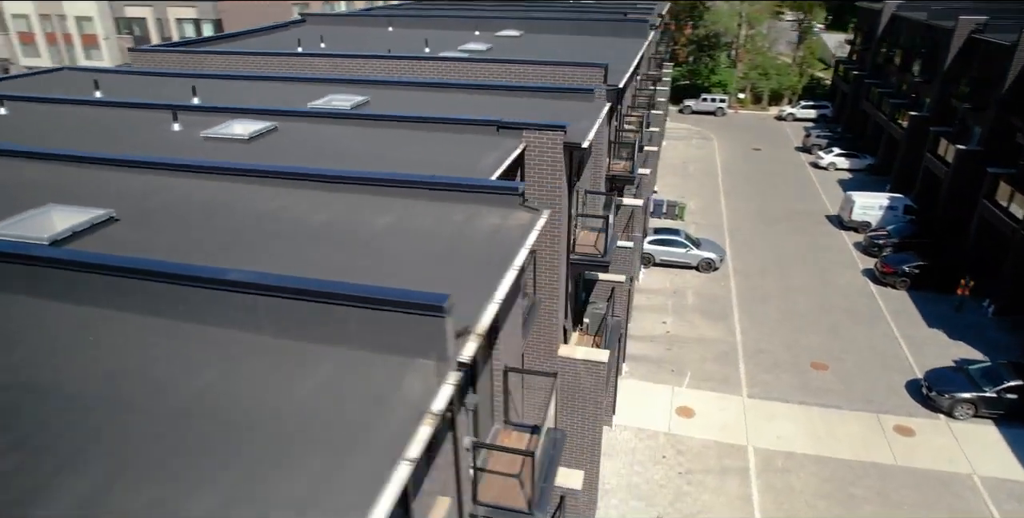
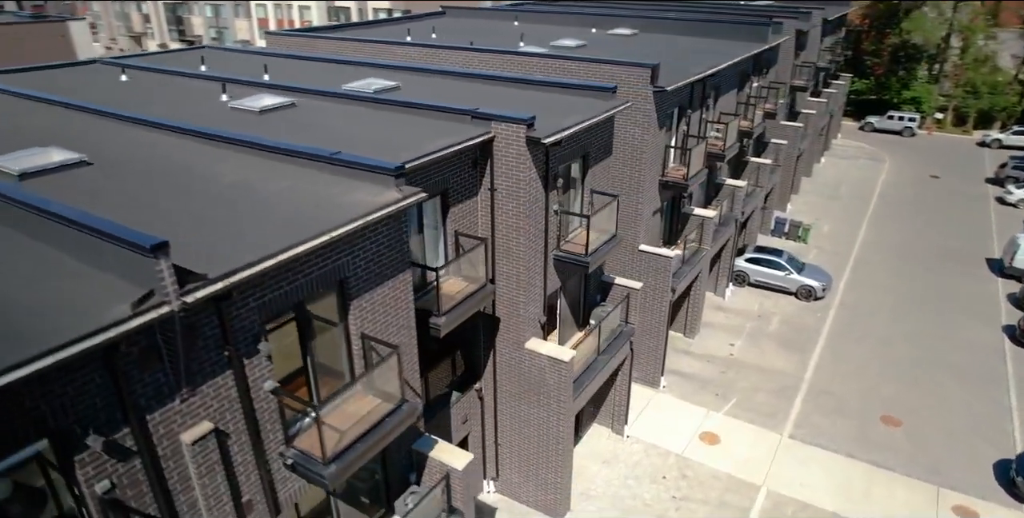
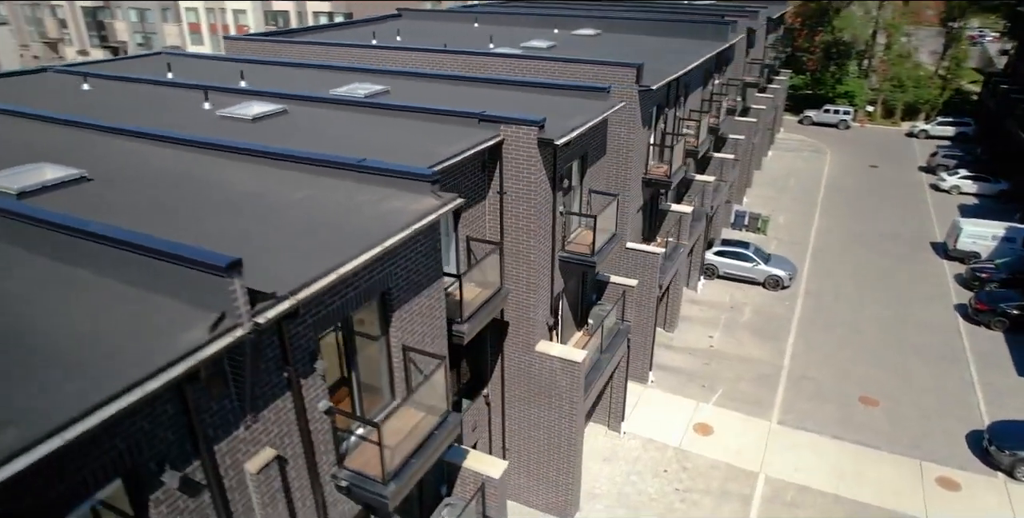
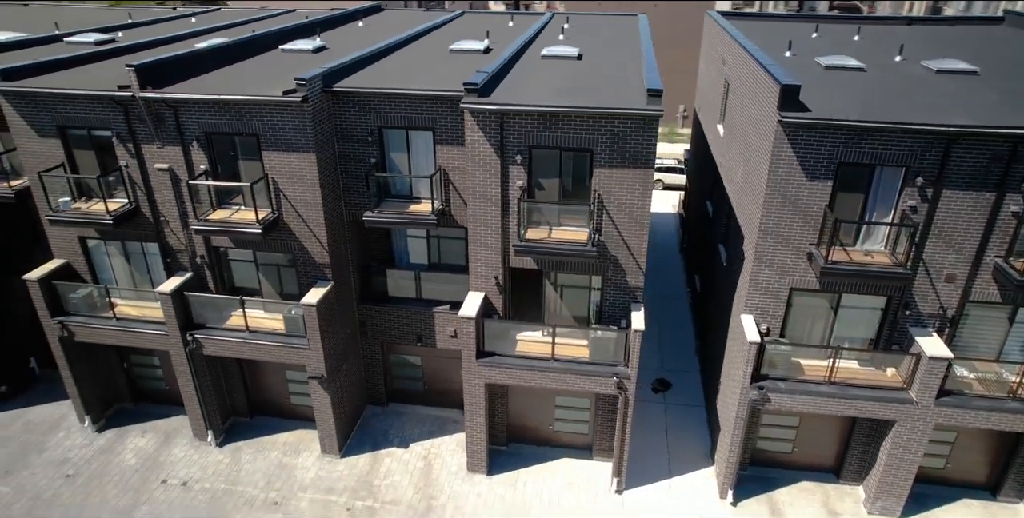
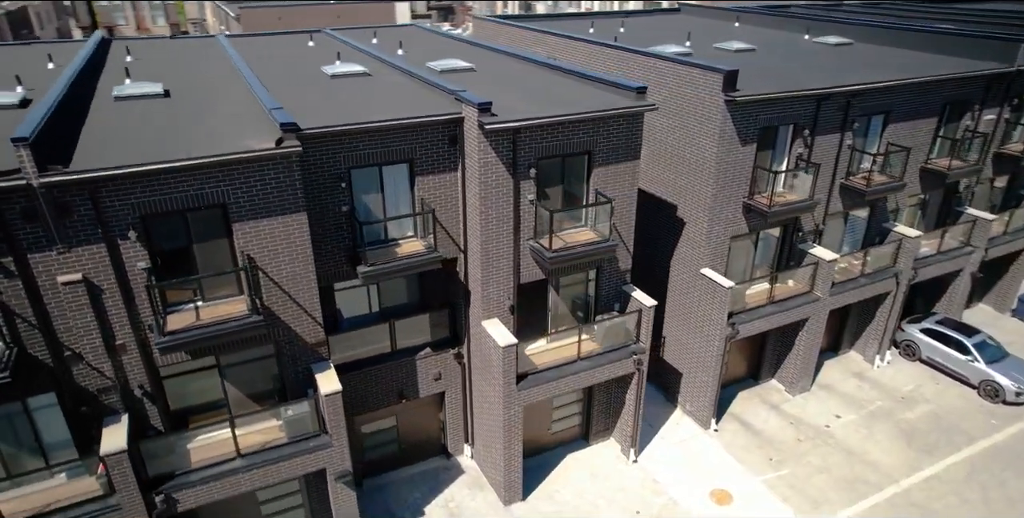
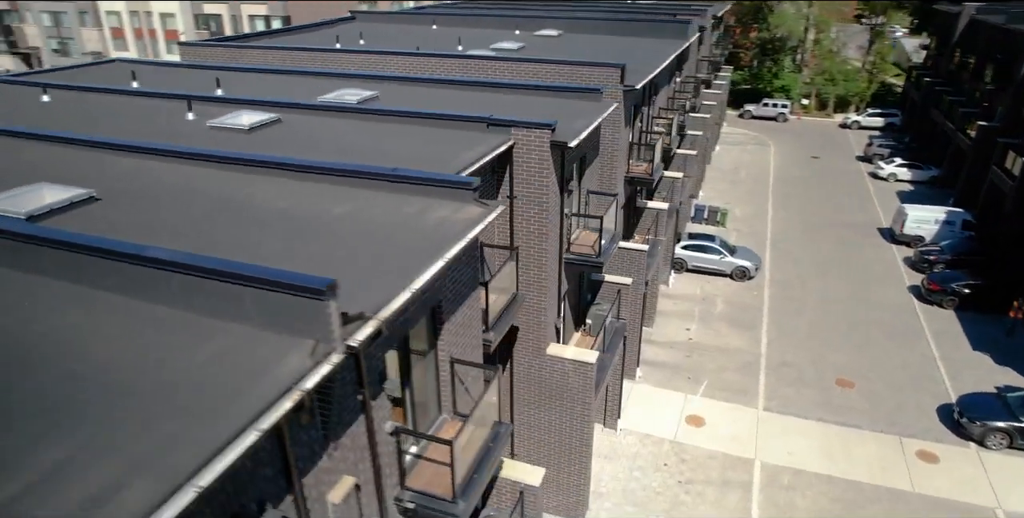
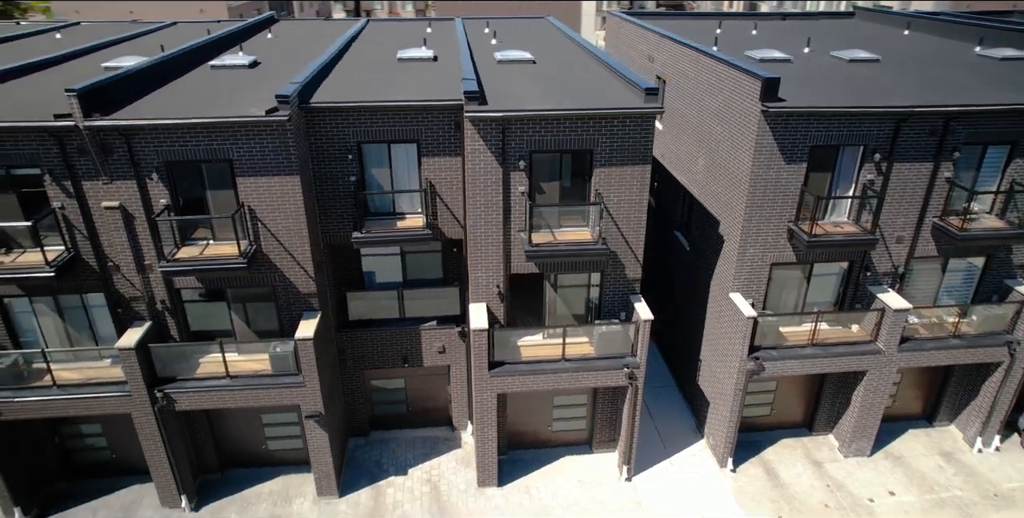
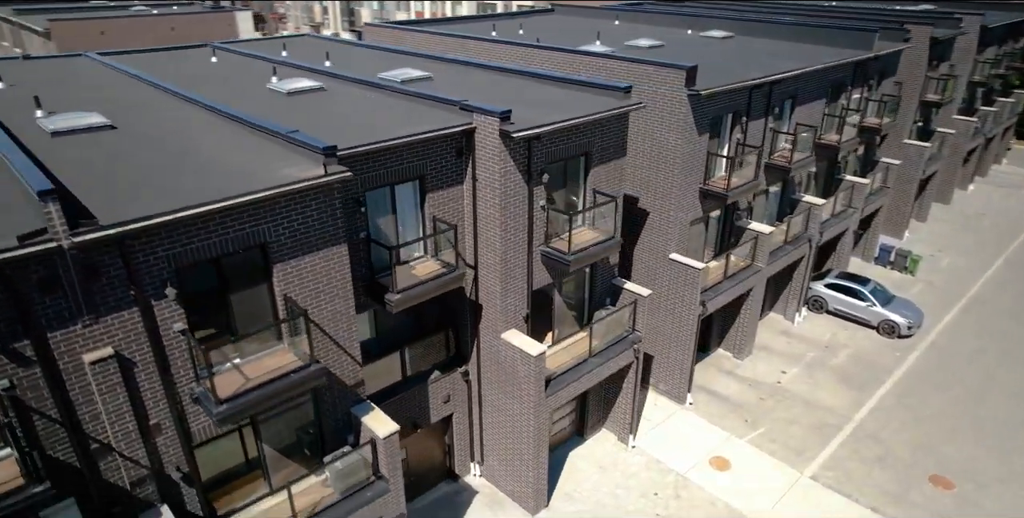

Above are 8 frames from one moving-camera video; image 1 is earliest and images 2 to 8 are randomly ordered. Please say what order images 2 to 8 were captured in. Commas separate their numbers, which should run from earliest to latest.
6, 3, 2, 8, 5, 7, 4
